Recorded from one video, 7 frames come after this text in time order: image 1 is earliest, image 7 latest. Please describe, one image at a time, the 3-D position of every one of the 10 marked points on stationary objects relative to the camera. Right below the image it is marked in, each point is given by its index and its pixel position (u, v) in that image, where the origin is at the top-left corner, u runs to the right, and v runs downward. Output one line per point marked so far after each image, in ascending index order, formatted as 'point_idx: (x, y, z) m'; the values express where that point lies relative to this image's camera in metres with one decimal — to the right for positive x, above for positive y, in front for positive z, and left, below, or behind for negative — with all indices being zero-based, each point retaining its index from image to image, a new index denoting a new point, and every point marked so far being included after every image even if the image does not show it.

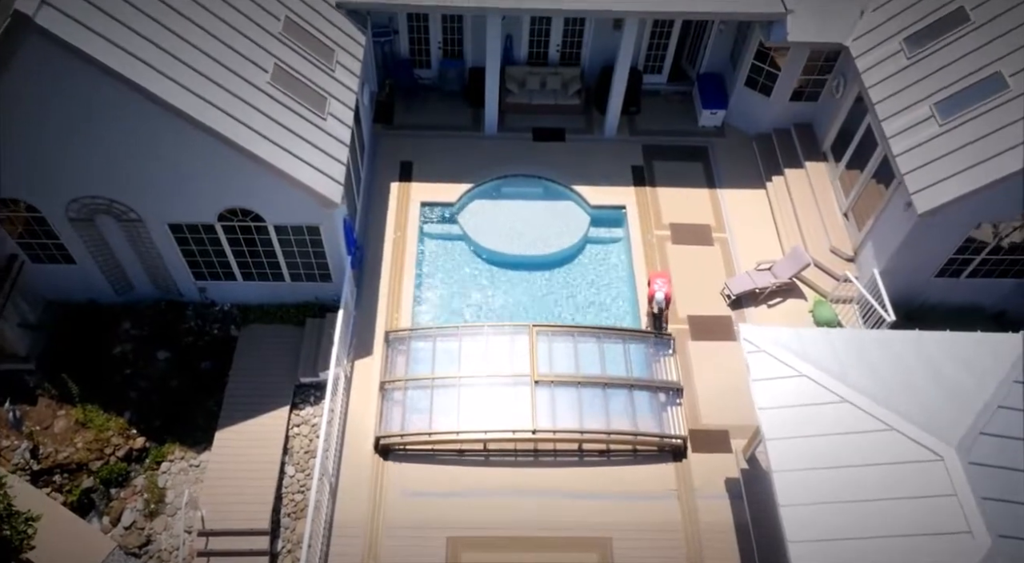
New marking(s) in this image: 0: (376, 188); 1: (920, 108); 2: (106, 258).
0: (-3.6, +2.4, +17.3) m
1: (+8.6, +3.6, +13.9) m
2: (-8.4, +0.5, +13.7) m
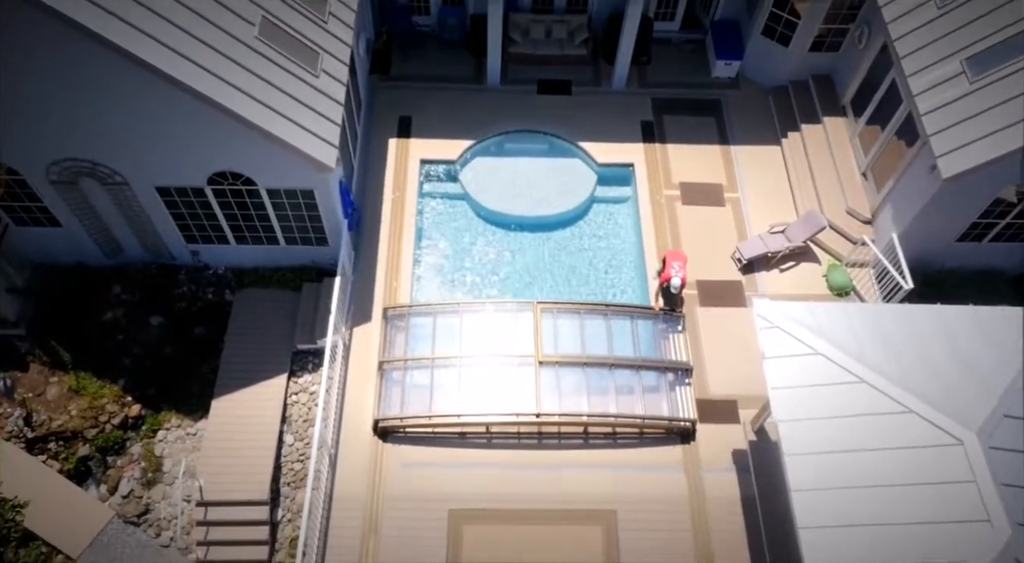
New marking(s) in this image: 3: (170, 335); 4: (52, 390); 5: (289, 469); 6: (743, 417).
0: (-3.5, +3.4, +16.5) m
1: (+8.6, +4.3, +13.0) m
2: (-8.3, +1.2, +13.1) m
3: (-7.2, -1.1, +14.0) m
4: (-9.1, -2.1, +13.1) m
5: (-4.3, -3.6, +12.9) m
6: (+4.6, -2.7, +13.0) m
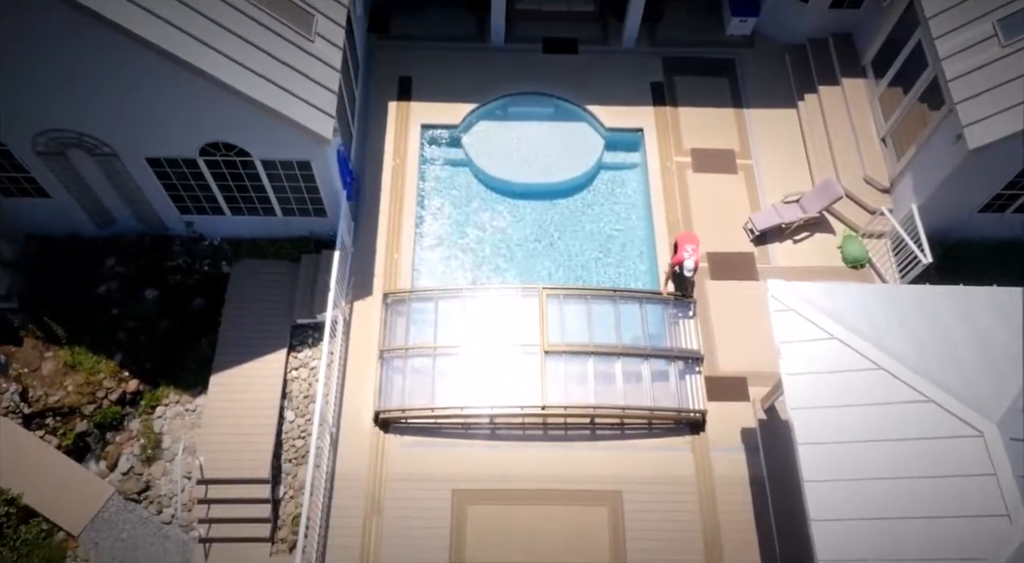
0: (-3.4, +4.2, +15.9) m
1: (+8.7, +4.8, +12.3) m
2: (-8.2, +1.7, +12.6) m
3: (-7.1, -0.6, +13.6) m
4: (-9.0, -1.6, +12.8) m
5: (-4.3, -3.1, +12.7) m
6: (+4.6, -2.2, +12.7) m
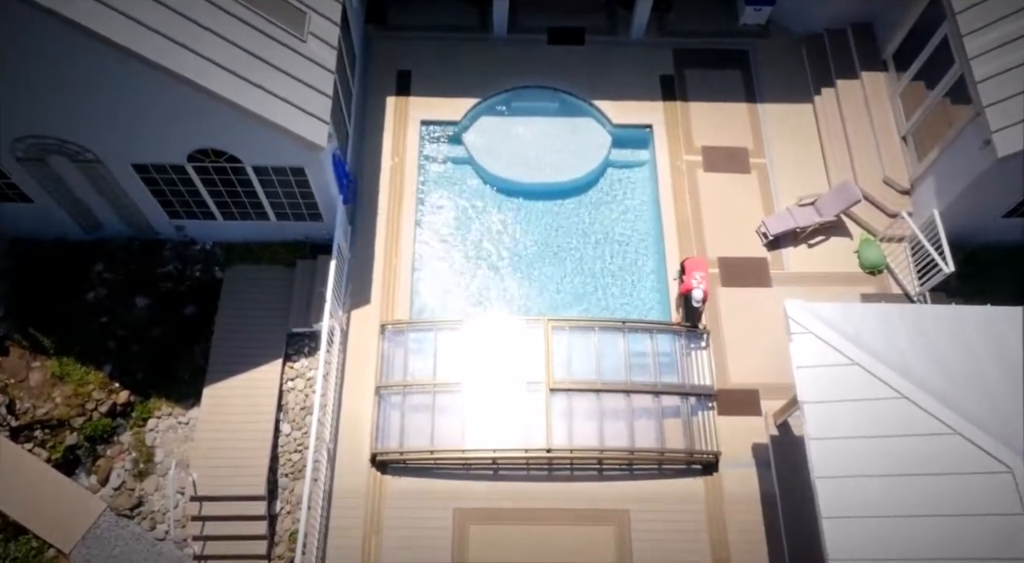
0: (-3.3, +4.1, +15.2) m
1: (+8.8, +4.6, +11.6) m
2: (-8.1, +1.5, +12.1) m
3: (-7.1, -0.7, +13.1) m
4: (-8.9, -1.8, +12.4) m
5: (-4.2, -3.3, +12.3) m
6: (+4.7, -2.4, +12.3) m
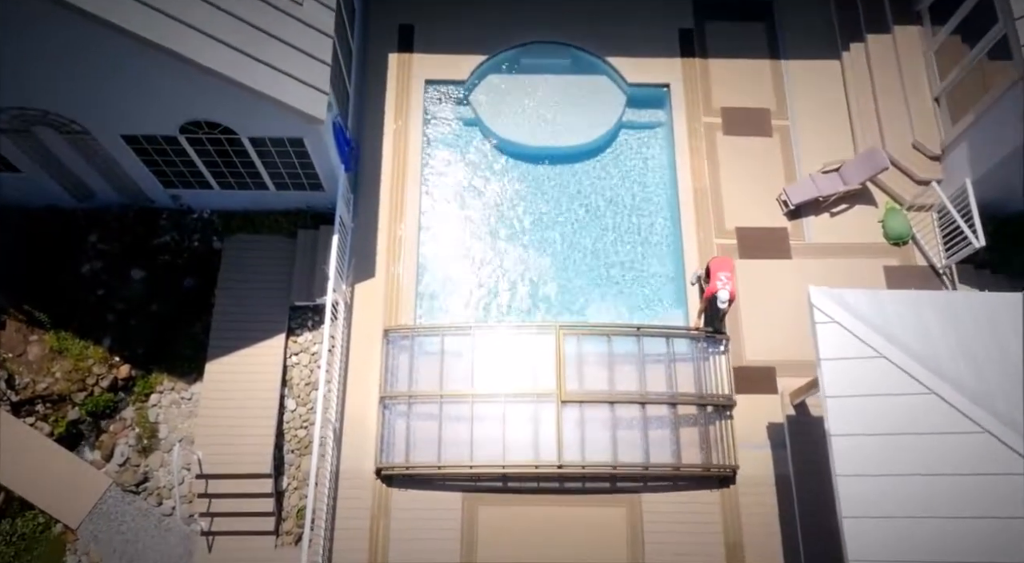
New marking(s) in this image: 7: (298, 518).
0: (-3.1, +4.8, +14.4) m
1: (+9.0, +4.9, +10.6) m
2: (-8.0, +2.0, +11.5) m
3: (-6.9, -0.1, +12.7) m
4: (-8.8, -1.3, +12.1) m
5: (-4.0, -2.8, +12.1) m
6: (+4.9, -1.9, +12.0) m
7: (-3.8, -4.2, +11.6) m
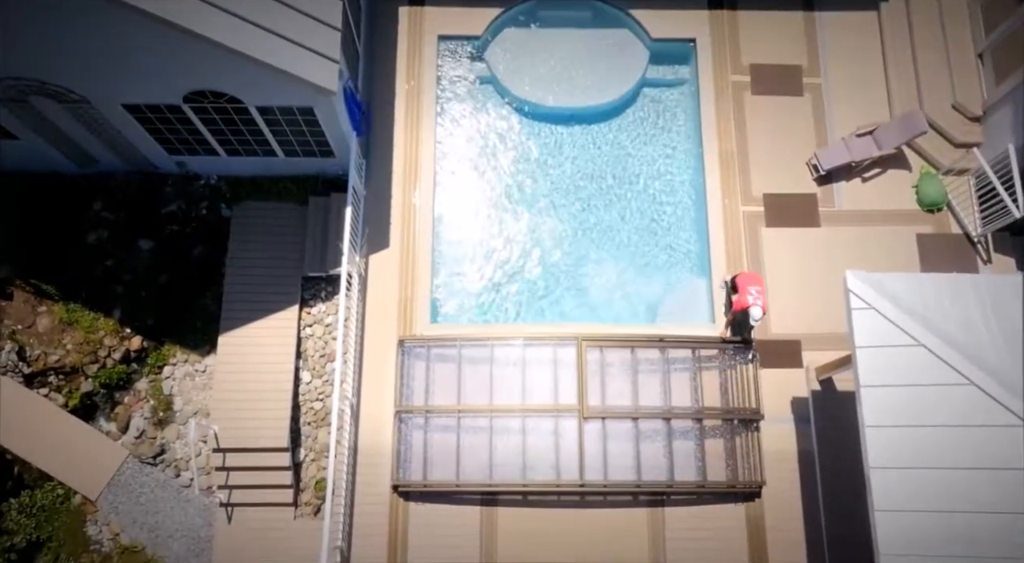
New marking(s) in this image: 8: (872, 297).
0: (-2.7, +5.5, +13.6) m
1: (+9.3, +5.3, +9.7) m
2: (-7.6, +2.5, +11.0) m
3: (-6.5, +0.4, +12.4) m
4: (-8.4, -0.7, +11.9) m
5: (-3.7, -2.3, +12.0) m
6: (+5.2, -1.4, +11.7) m
7: (-3.4, -3.7, +11.6) m
8: (+4.6, -0.1, +8.3) m
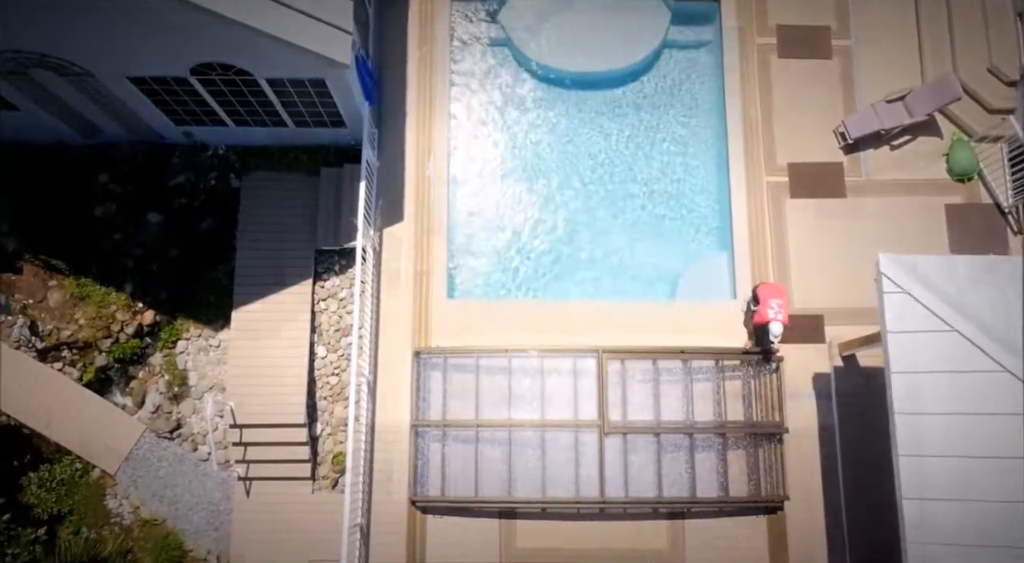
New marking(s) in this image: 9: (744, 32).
0: (-2.4, +6.1, +13.0) m
1: (+9.6, +5.6, +9.1) m
2: (-7.3, +2.9, +10.6) m
3: (-6.2, +0.9, +12.1) m
4: (-8.1, -0.3, +11.7) m
5: (-3.4, -1.8, +11.9) m
6: (+5.5, -1.0, +11.5) m
7: (-3.1, -3.2, +11.6) m
8: (+4.9, +0.1, +8.0) m
9: (+4.6, +4.9, +13.0) m
